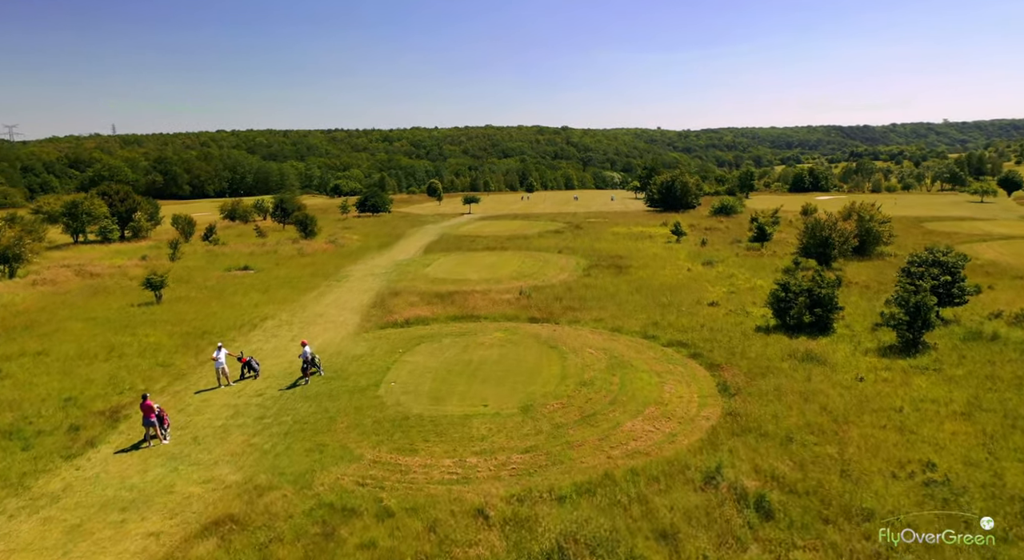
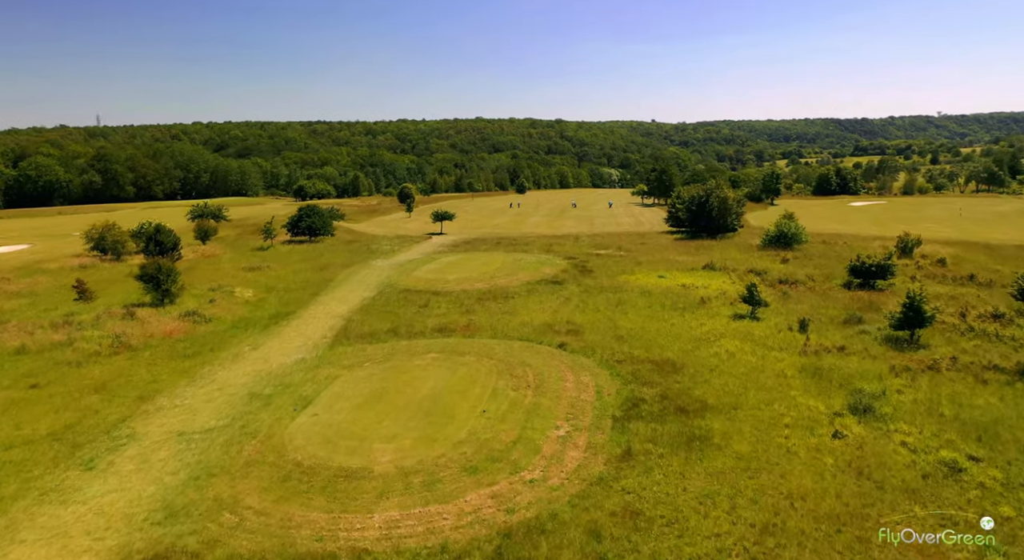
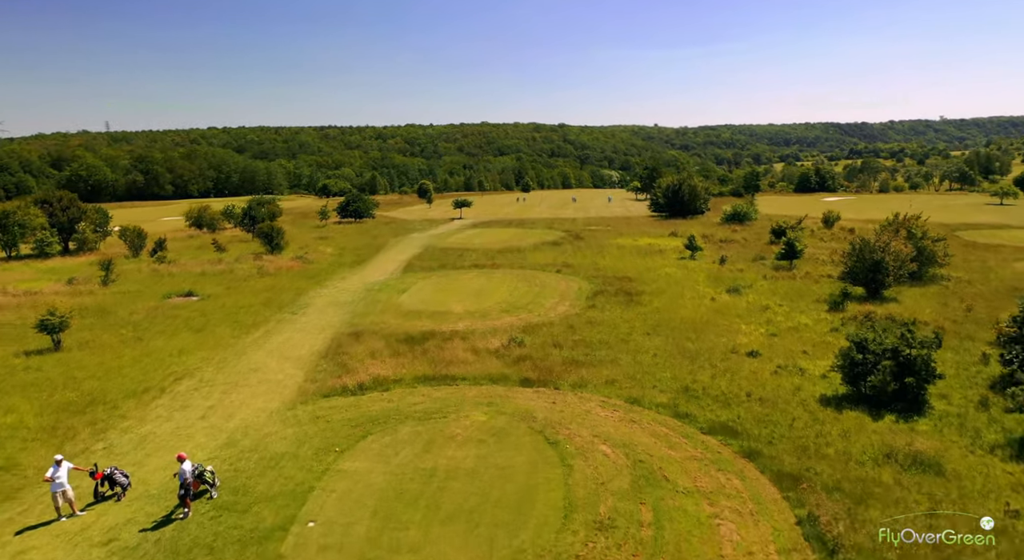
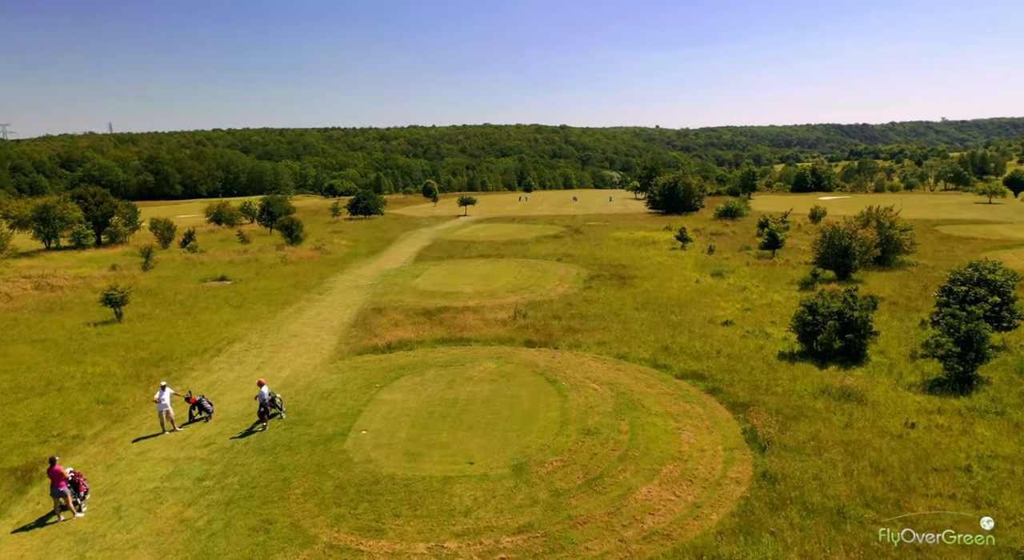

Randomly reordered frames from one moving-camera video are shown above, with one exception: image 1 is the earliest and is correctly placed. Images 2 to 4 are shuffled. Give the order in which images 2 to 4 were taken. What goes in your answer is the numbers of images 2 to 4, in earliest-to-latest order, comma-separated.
4, 3, 2
